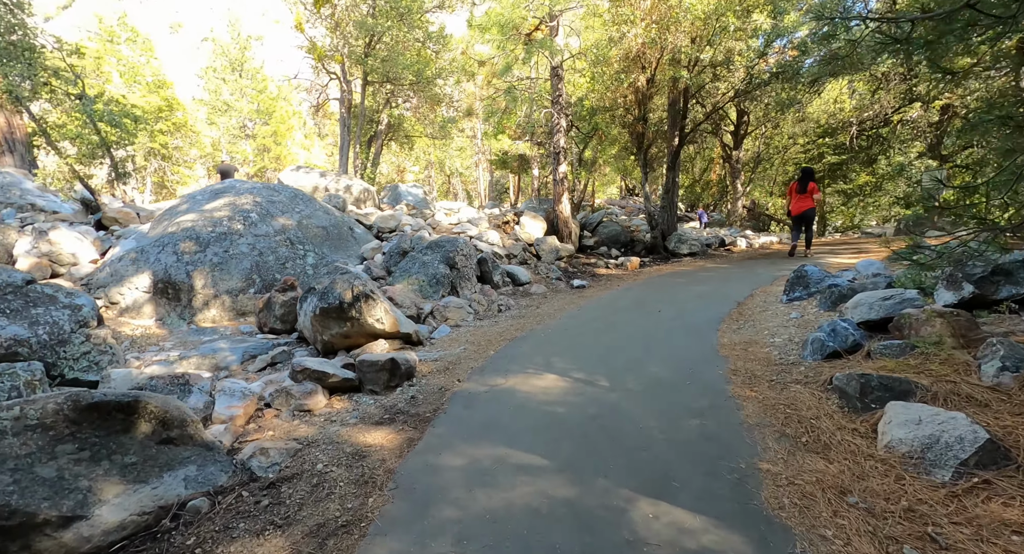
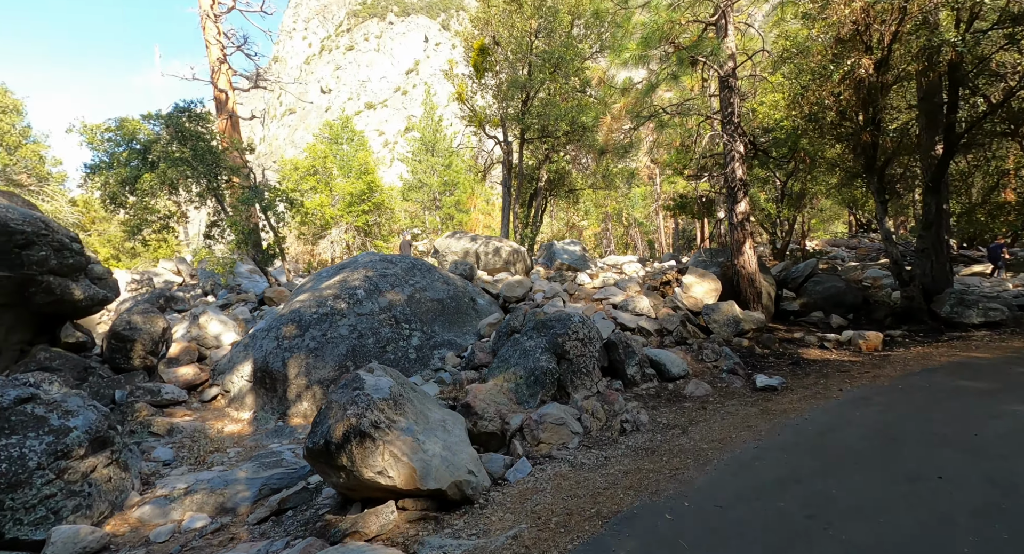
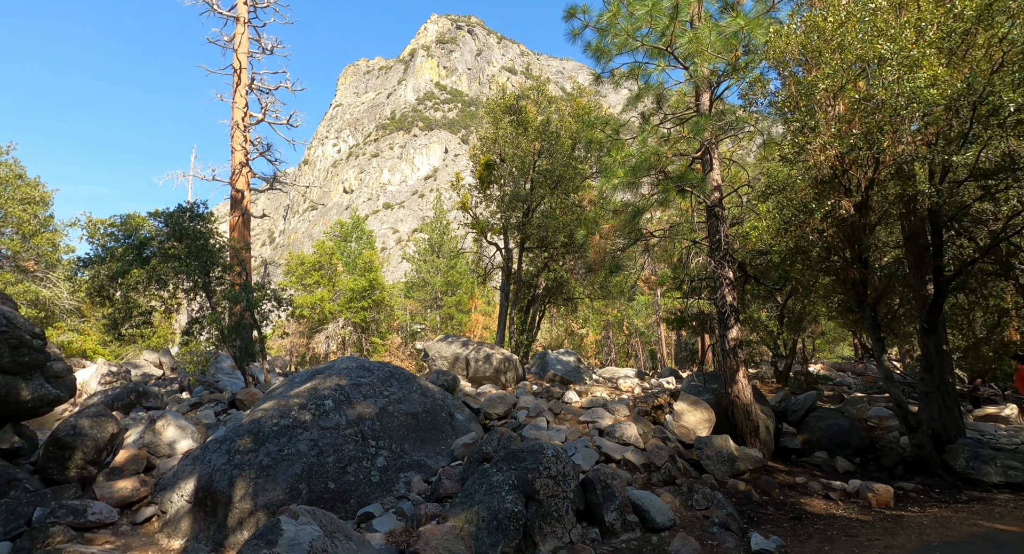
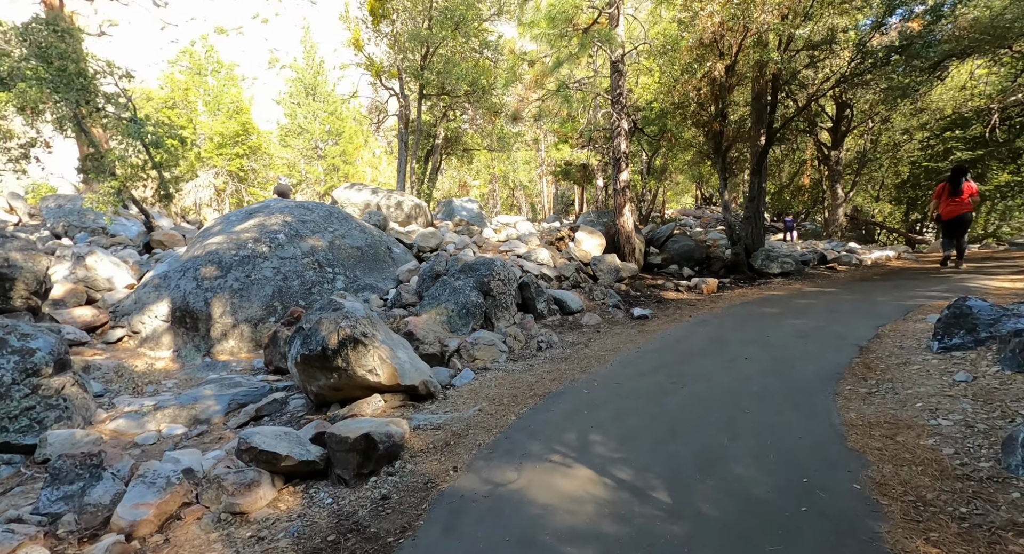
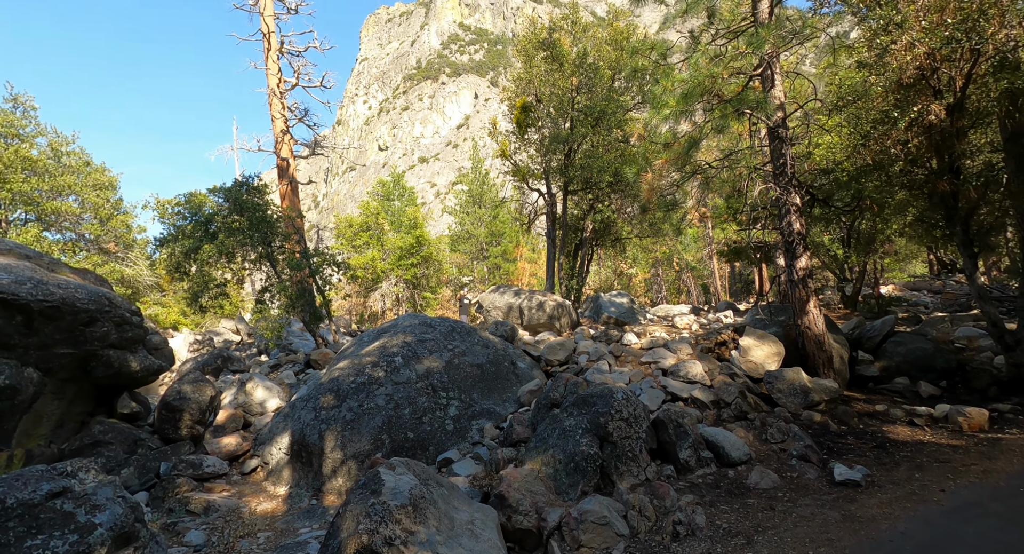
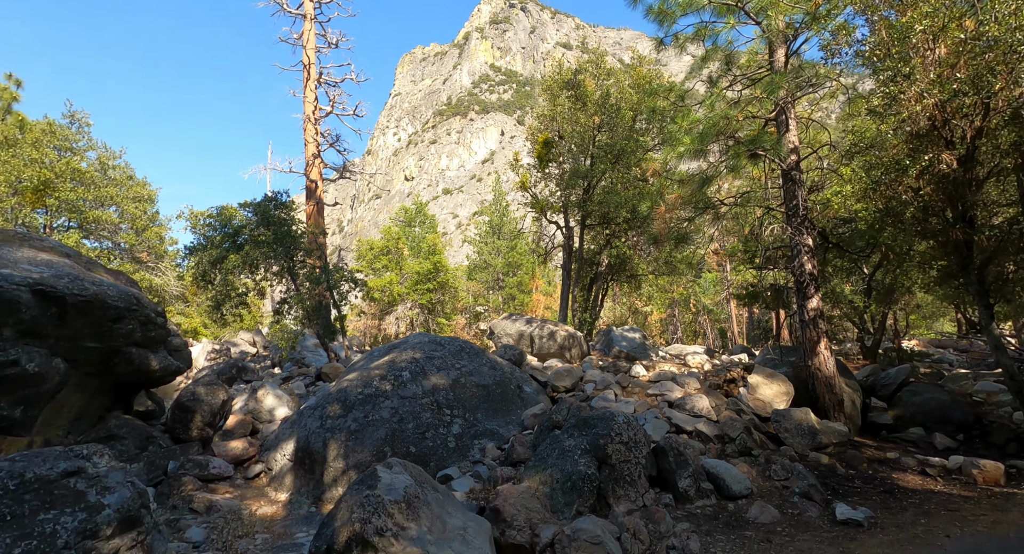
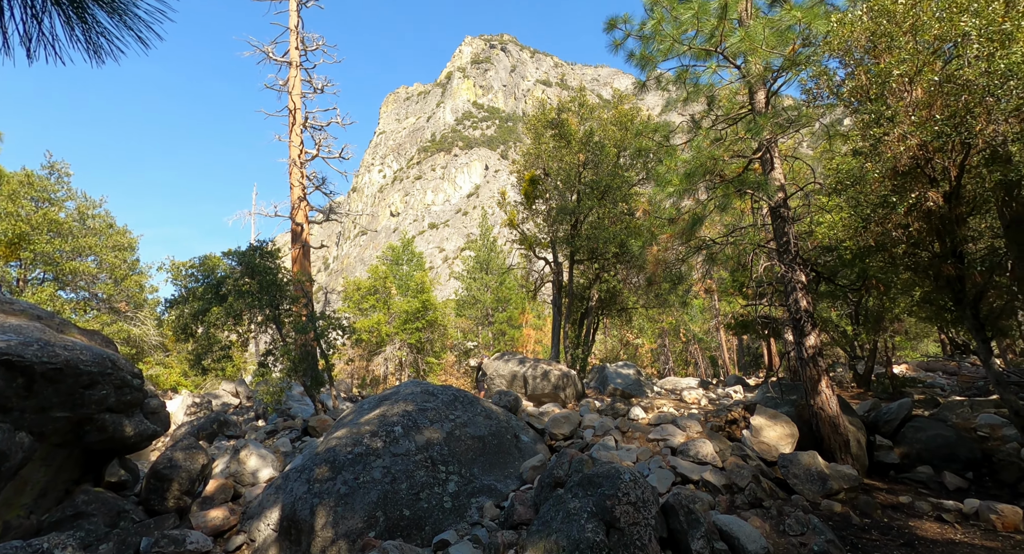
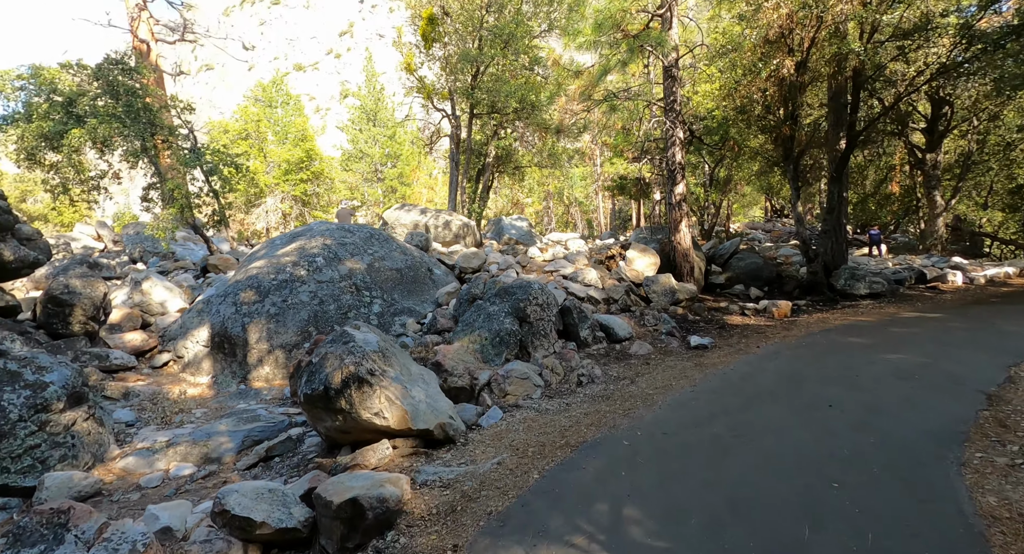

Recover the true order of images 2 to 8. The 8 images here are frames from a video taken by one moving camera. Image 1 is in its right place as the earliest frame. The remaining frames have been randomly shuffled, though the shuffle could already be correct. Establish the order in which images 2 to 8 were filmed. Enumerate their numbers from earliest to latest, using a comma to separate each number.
4, 8, 2, 5, 7, 3, 6
